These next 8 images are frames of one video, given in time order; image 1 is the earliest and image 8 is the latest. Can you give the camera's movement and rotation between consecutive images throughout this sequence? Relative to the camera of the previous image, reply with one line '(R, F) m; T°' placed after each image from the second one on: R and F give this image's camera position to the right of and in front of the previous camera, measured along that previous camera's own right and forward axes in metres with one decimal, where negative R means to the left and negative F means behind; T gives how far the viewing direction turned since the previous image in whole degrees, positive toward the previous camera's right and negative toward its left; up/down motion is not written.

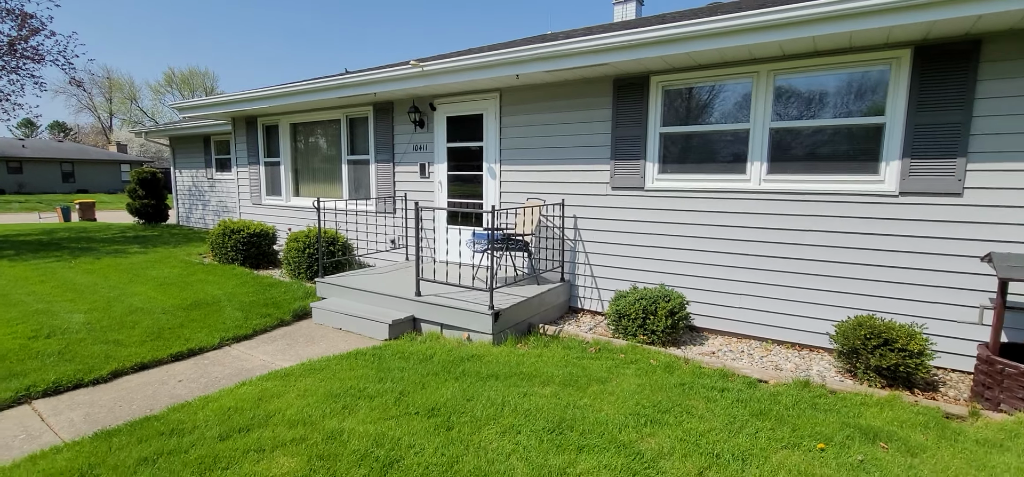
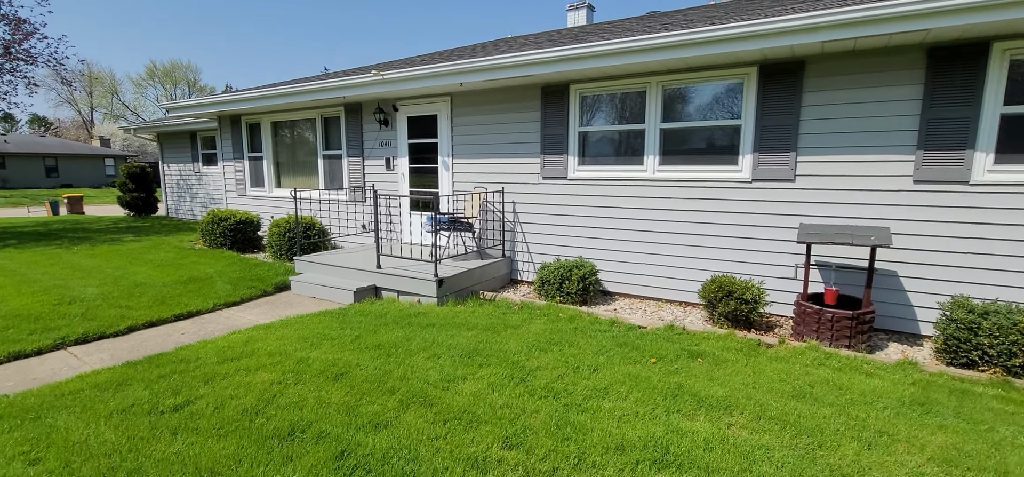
(+0.5, -0.9) m; +1°
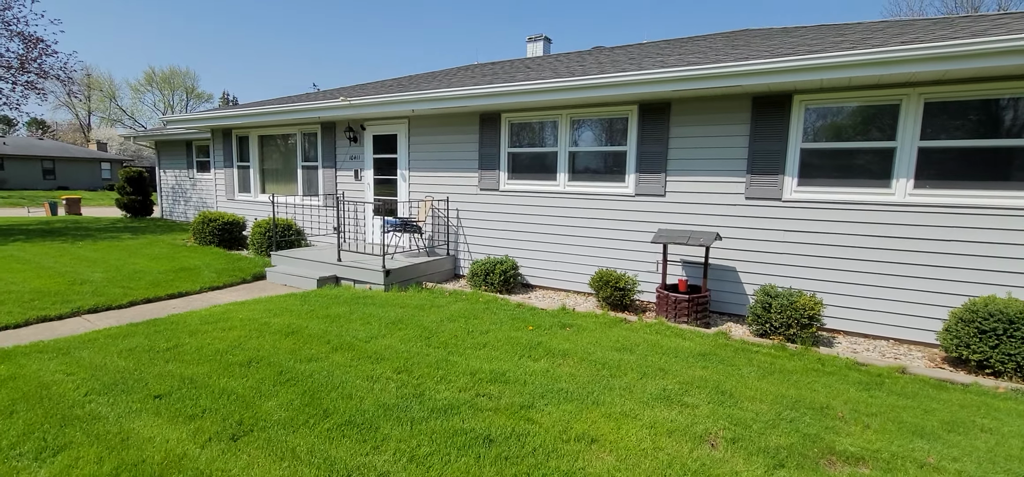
(+0.7, -1.1) m; +1°
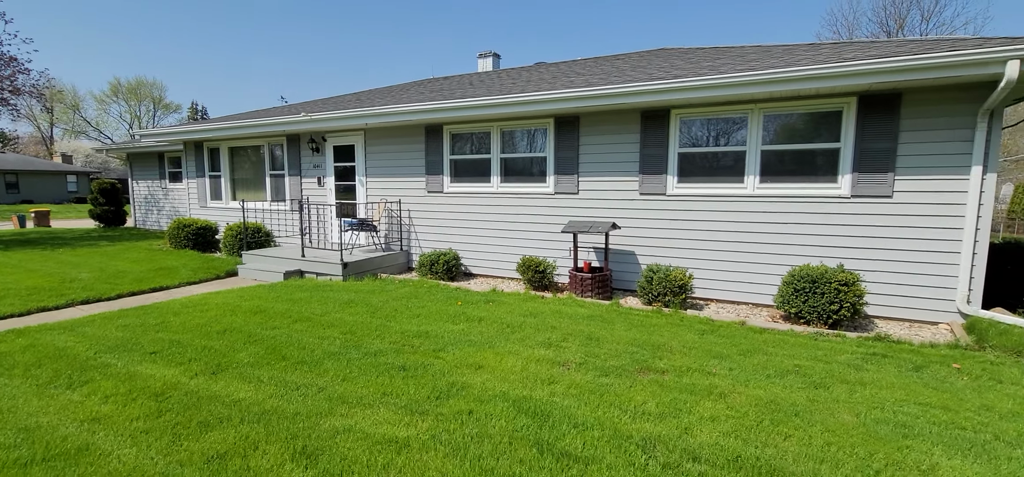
(+0.5, -1.0) m; +2°
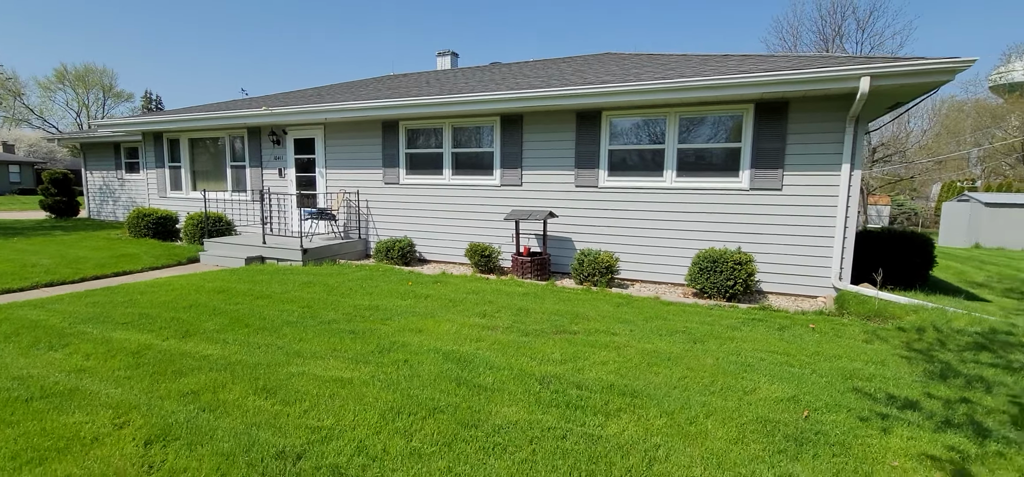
(+0.3, -0.6) m; +4°
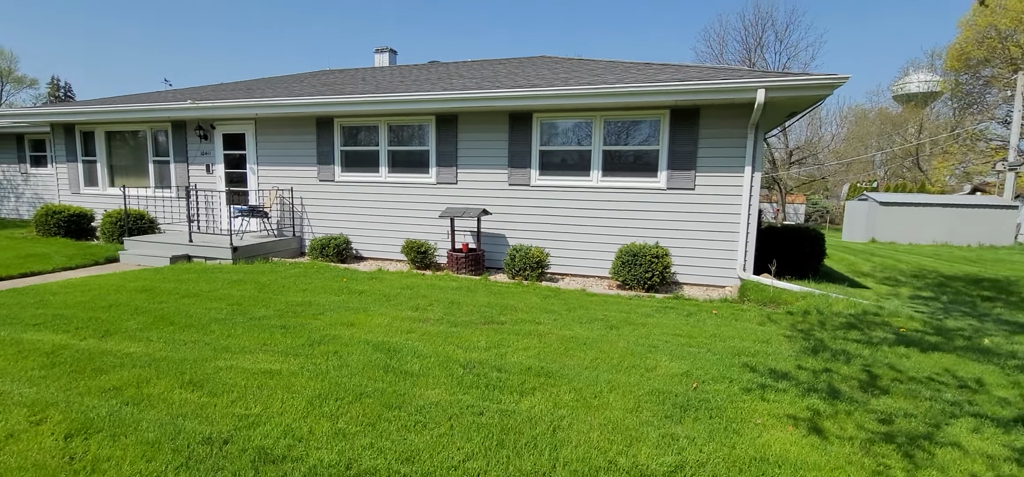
(+0.1, -0.2) m; +6°
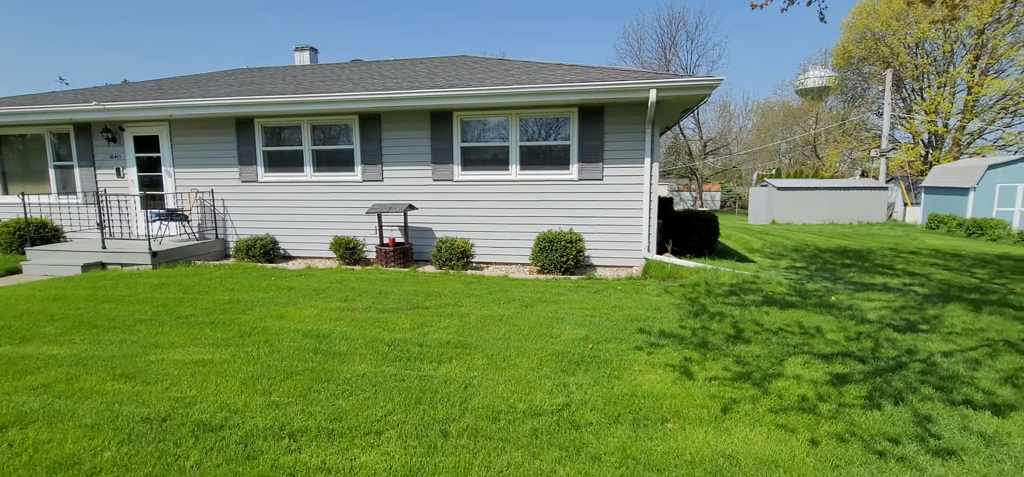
(+0.2, -0.4) m; +7°
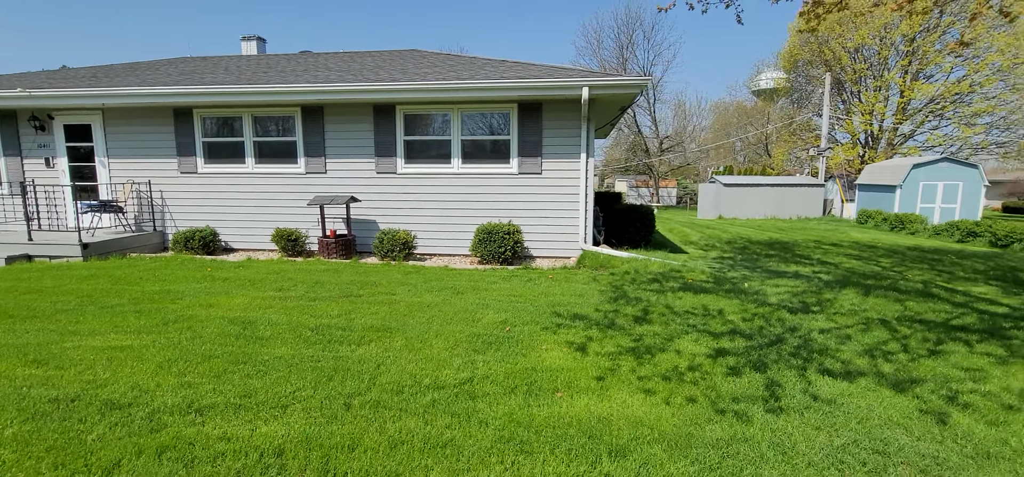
(+0.4, -0.2) m; +4°
